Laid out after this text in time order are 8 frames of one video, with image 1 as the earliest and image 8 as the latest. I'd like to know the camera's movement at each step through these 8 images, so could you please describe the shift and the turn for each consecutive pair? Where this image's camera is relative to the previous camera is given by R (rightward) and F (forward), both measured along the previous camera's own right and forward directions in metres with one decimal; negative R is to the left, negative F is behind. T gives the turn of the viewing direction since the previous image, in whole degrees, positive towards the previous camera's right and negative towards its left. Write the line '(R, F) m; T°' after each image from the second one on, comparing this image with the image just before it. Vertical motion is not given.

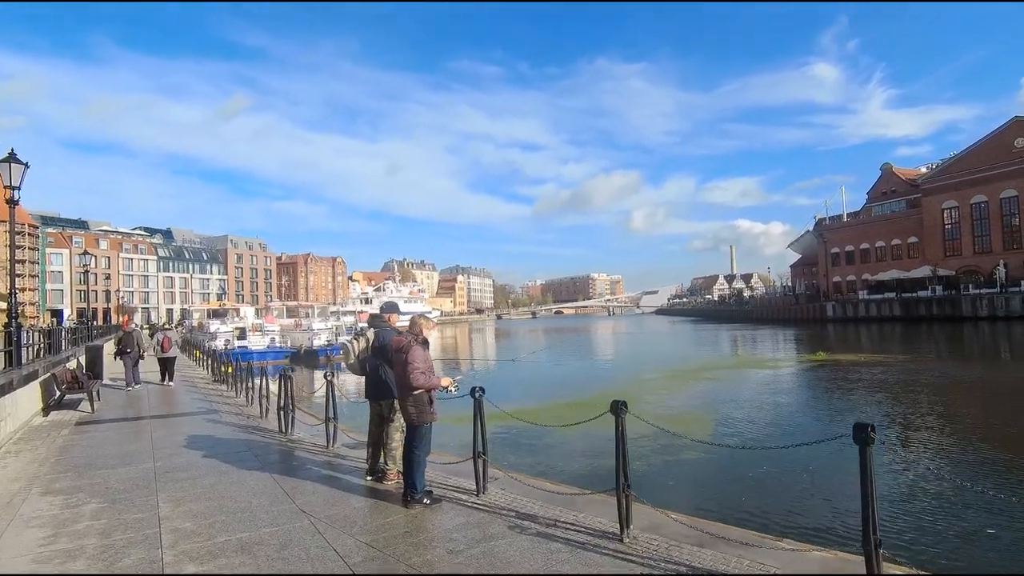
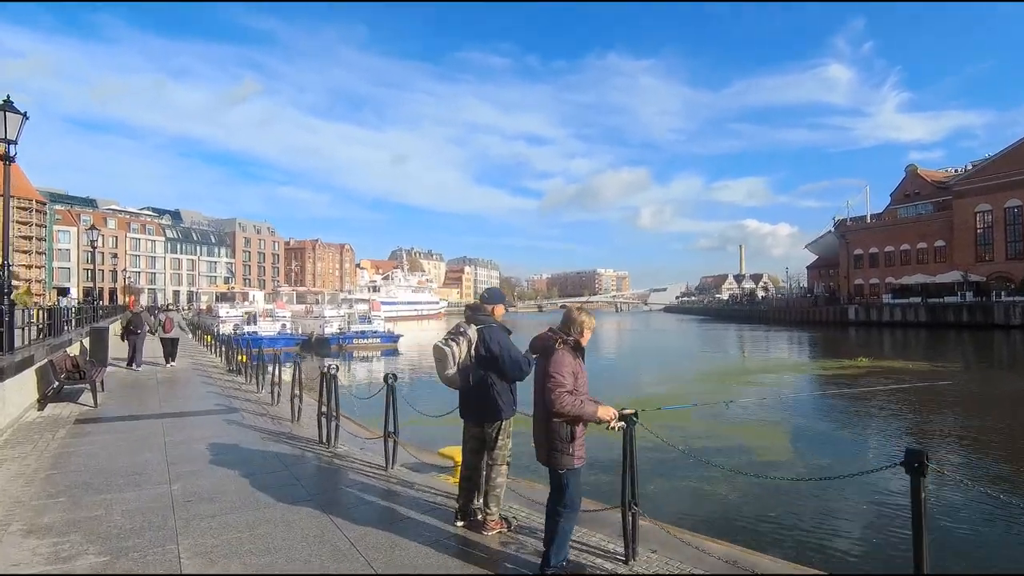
(-1.1, +1.6) m; 0°
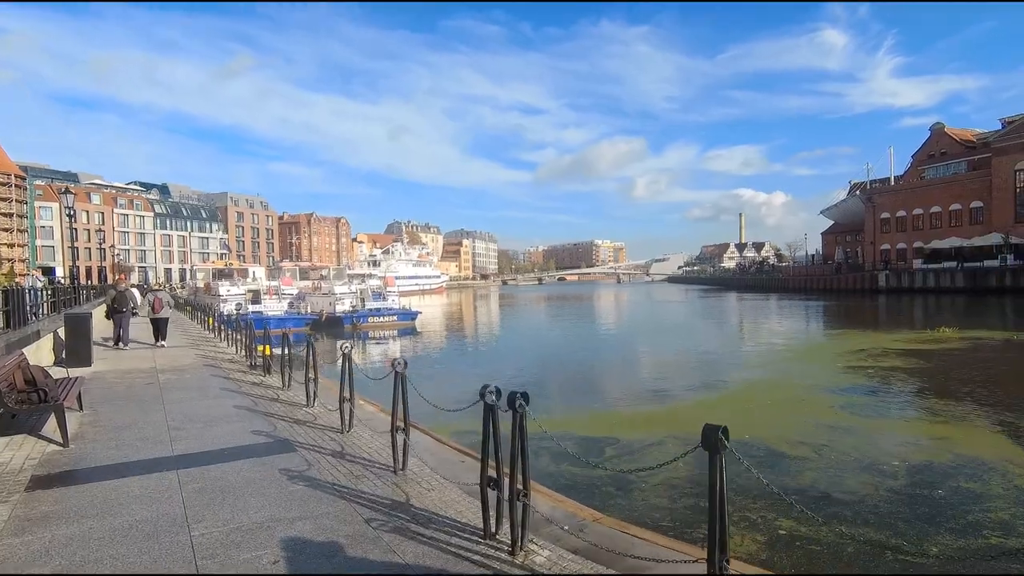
(-2.2, +3.6) m; +1°
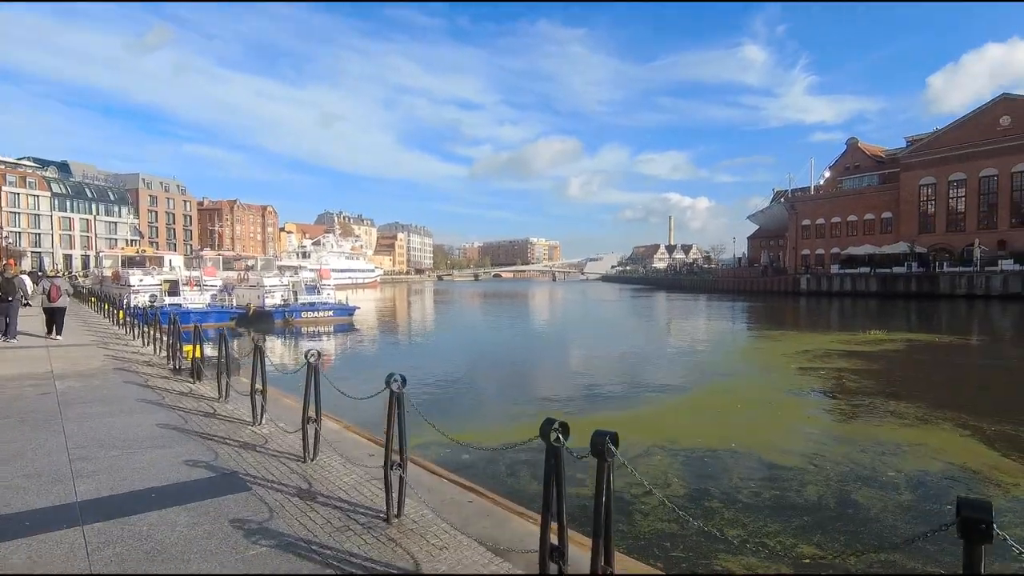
(-0.7, +1.2) m; +6°
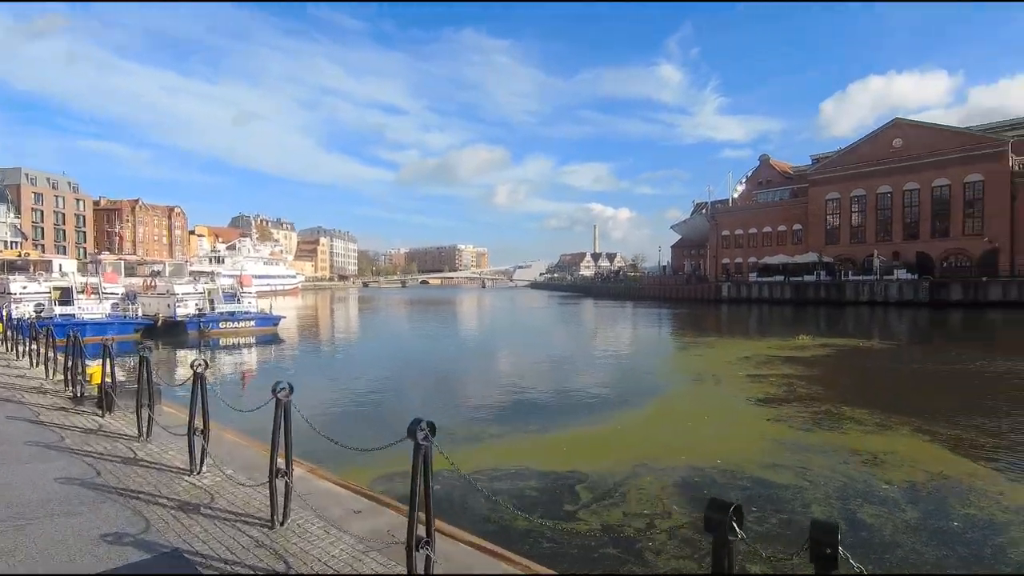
(-0.7, +1.1) m; +7°
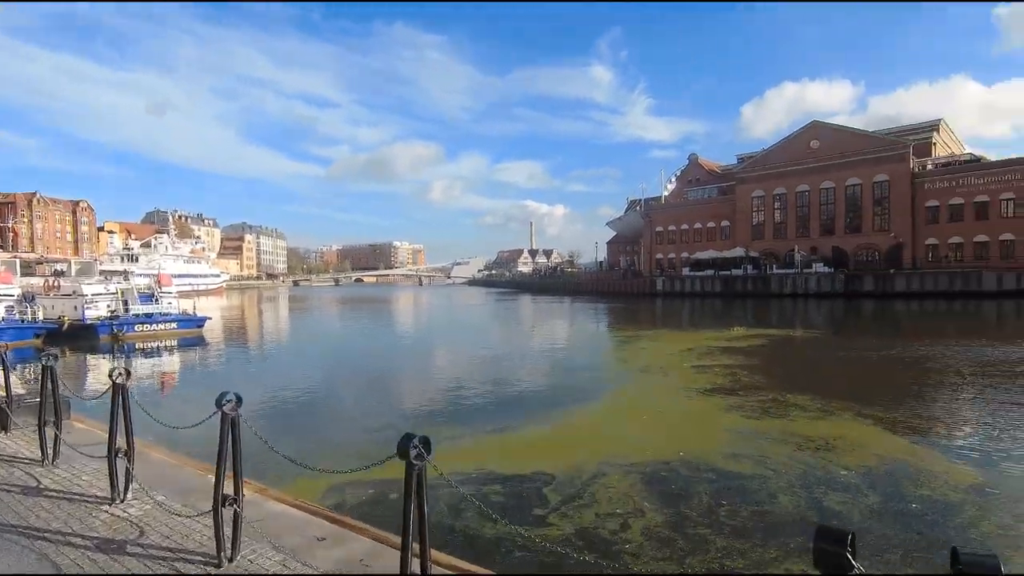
(-0.3, +0.5) m; +6°
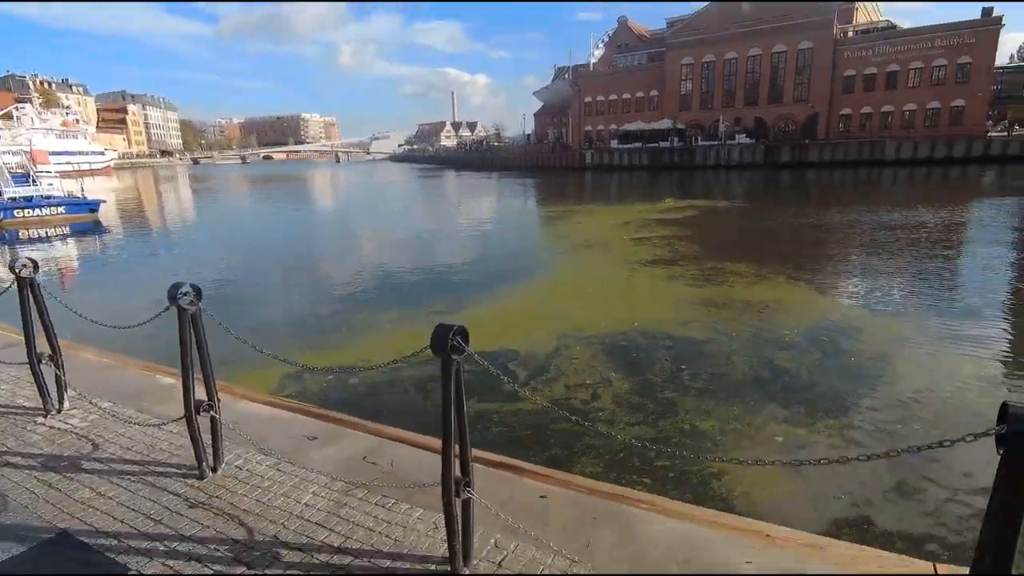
(-0.4, +0.5) m; +7°
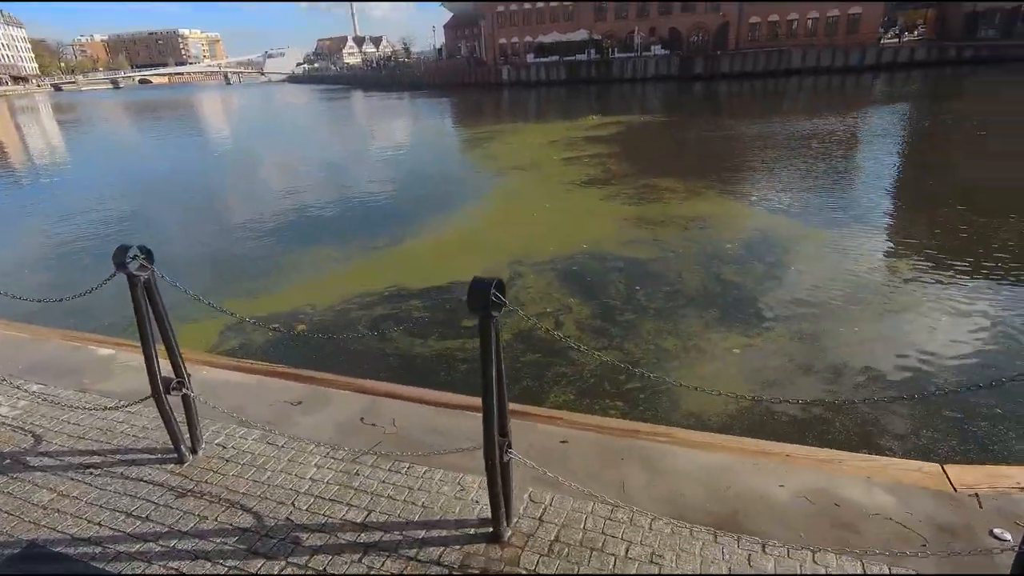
(-0.4, +0.3) m; +7°
